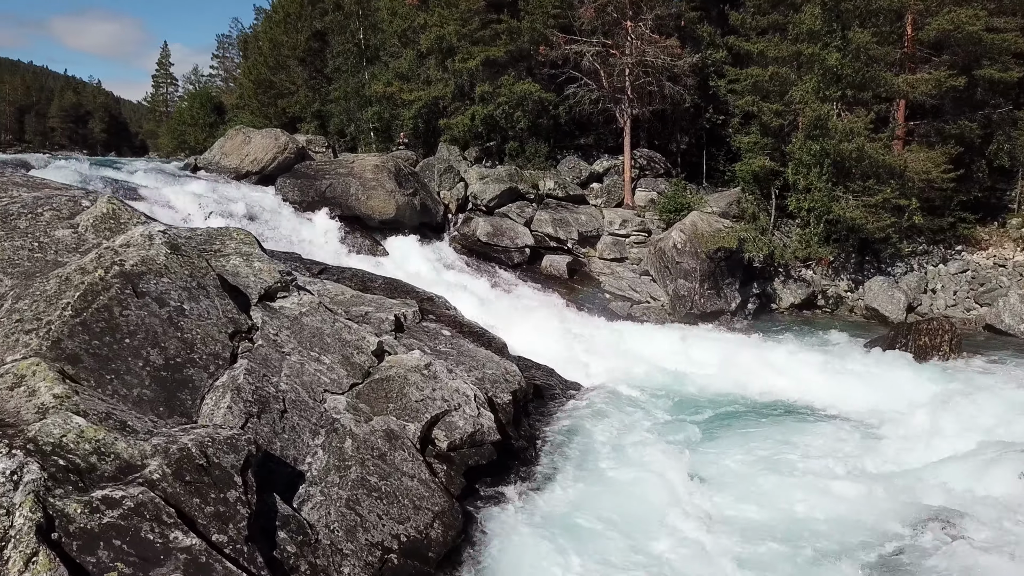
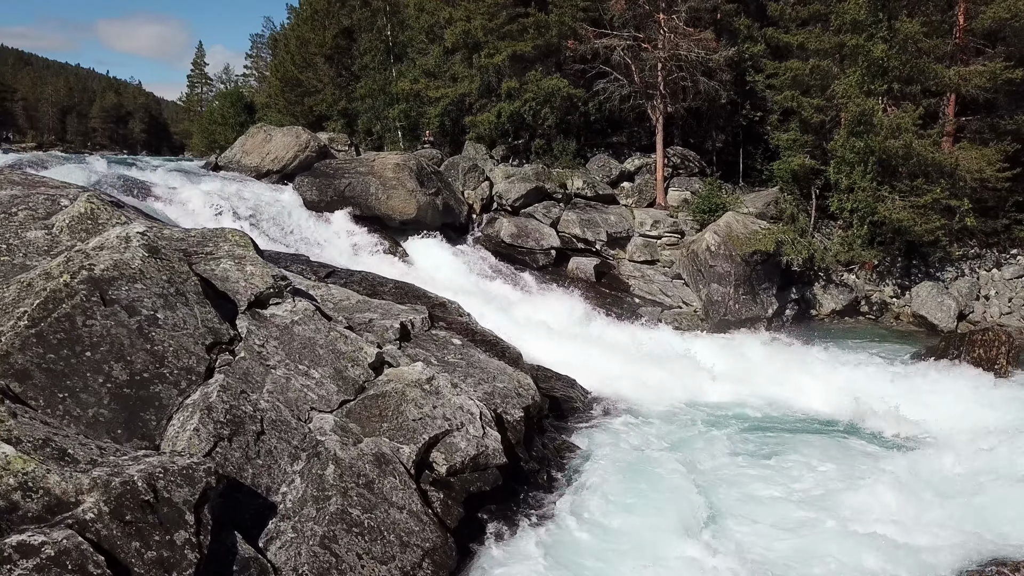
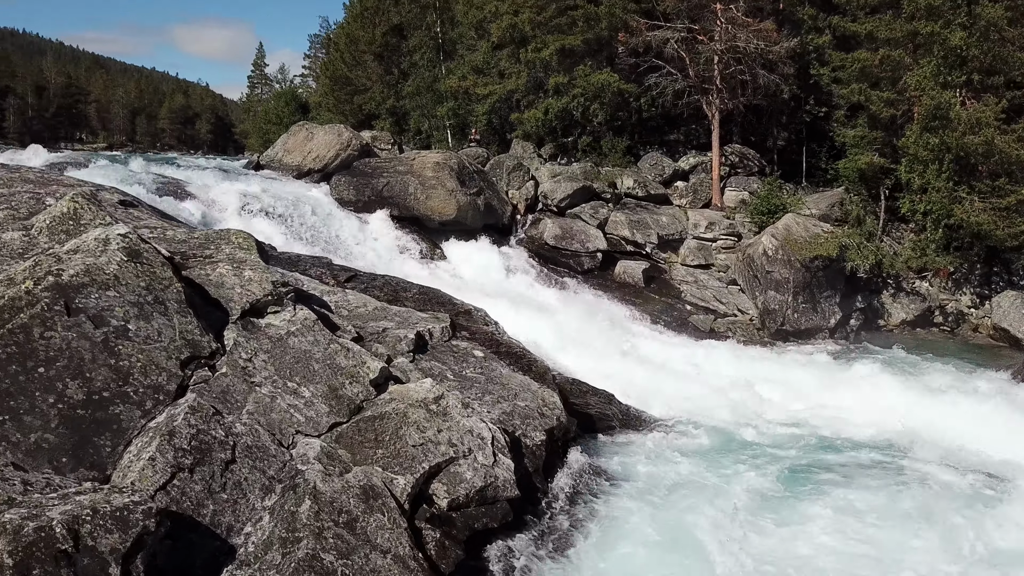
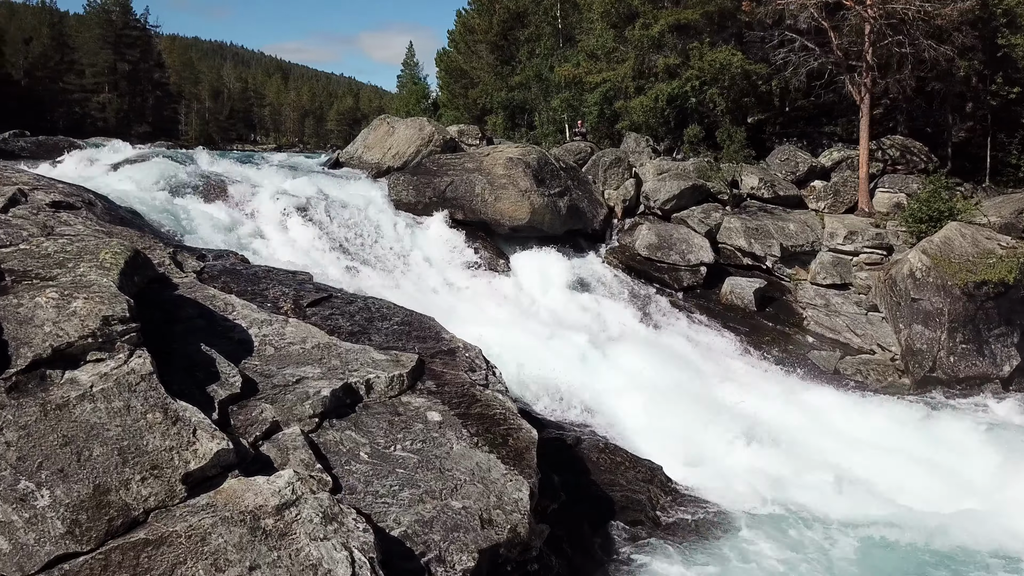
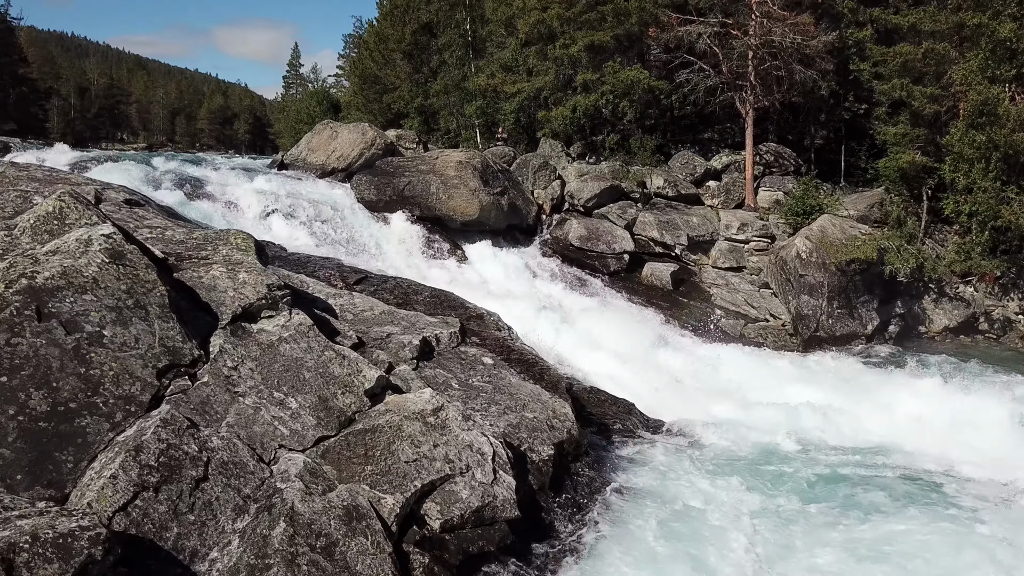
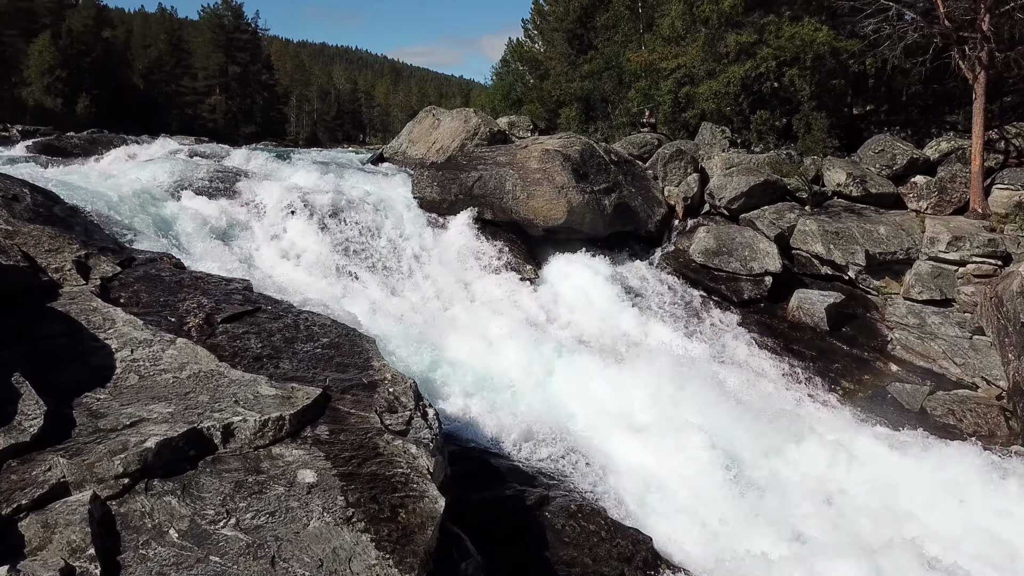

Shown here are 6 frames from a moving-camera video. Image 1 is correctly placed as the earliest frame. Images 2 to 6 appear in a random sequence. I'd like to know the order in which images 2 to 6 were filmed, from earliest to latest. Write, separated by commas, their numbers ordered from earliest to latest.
2, 3, 5, 4, 6
